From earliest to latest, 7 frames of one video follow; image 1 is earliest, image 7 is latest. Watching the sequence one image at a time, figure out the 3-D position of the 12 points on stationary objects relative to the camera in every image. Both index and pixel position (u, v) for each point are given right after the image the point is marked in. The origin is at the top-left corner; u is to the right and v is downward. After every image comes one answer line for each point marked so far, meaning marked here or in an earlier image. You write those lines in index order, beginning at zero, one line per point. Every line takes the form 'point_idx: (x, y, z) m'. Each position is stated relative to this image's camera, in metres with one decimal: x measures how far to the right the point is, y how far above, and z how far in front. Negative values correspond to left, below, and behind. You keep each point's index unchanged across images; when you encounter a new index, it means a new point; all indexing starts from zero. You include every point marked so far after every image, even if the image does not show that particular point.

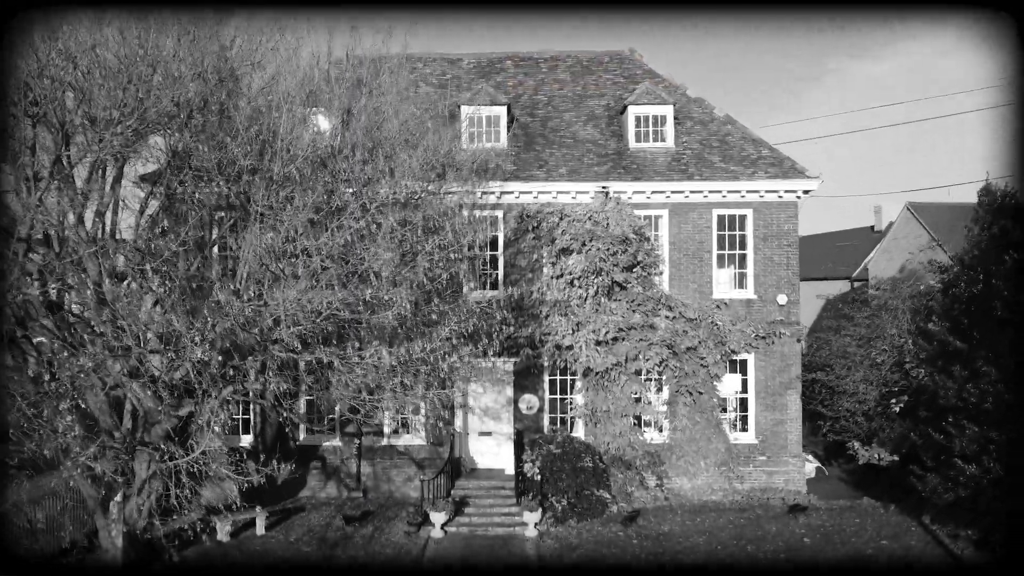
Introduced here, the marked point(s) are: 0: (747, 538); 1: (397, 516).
0: (+3.7, -3.9, +12.6) m
1: (-2.0, -3.9, +13.8) m
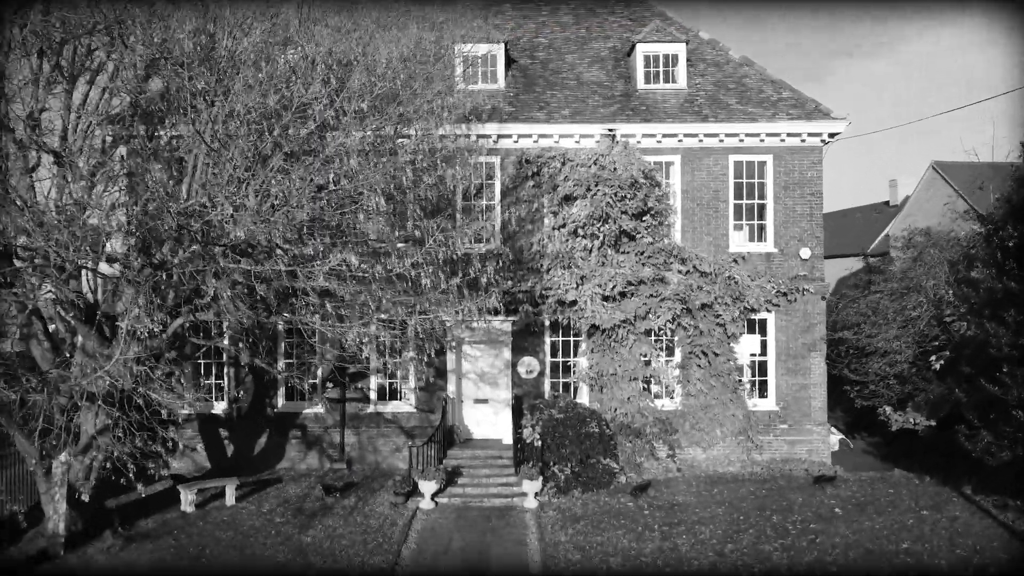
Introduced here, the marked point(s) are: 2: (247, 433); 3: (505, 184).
0: (+3.7, -3.1, +11.3) m
1: (-2.0, -3.1, +12.5) m
2: (-4.6, -2.5, +13.8) m
3: (-0.1, +1.8, +13.9) m
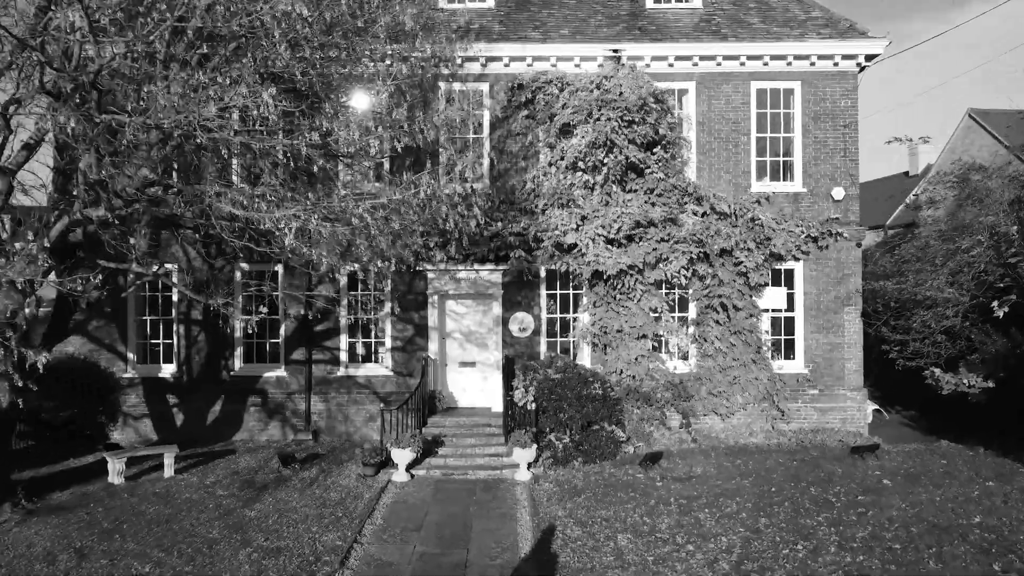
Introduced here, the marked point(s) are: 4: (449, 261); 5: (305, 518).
0: (+3.5, -2.3, +9.6) m
1: (-2.2, -2.3, +10.8) m
2: (-4.7, -1.7, +12.1) m
3: (-0.3, +2.6, +12.2) m
4: (-0.9, +0.4, +11.9) m
5: (-2.1, -2.4, +8.3) m
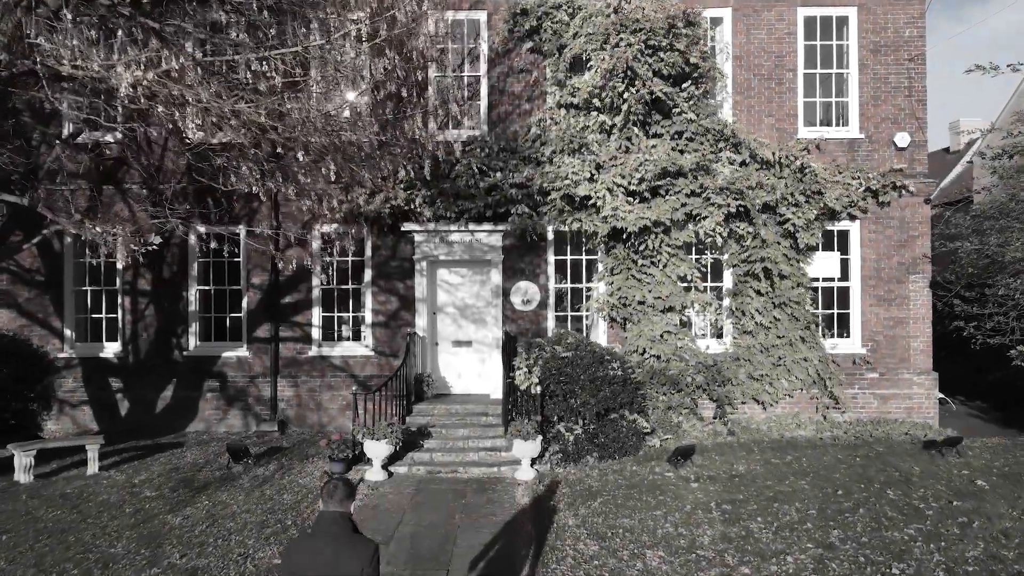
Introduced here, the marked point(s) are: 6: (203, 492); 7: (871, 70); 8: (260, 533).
0: (+3.5, -1.9, +7.7) m
1: (-2.2, -1.9, +8.9) m
2: (-4.7, -1.2, +10.3) m
3: (-0.2, +3.1, +10.3) m
4: (-0.9, +0.9, +10.0) m
5: (-2.2, -1.9, +6.5) m
6: (-2.9, -1.9, +7.5) m
7: (+4.5, +2.8, +10.1) m
8: (-2.0, -1.9, +6.3) m
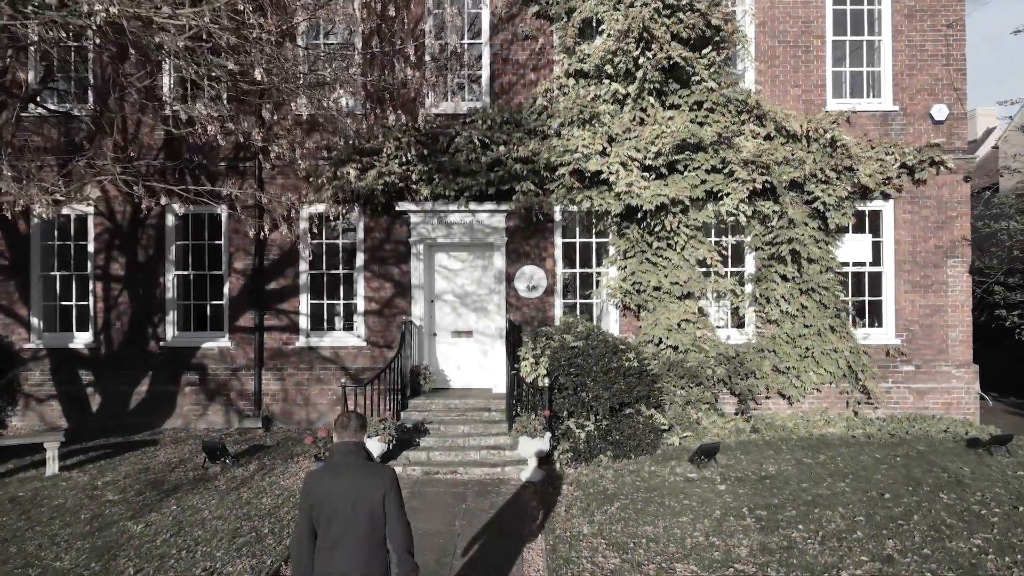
0: (+3.6, -1.7, +6.9) m
1: (-2.1, -1.7, +8.1) m
2: (-4.6, -1.1, +9.5) m
3: (-0.2, +3.3, +9.5) m
4: (-0.9, +1.0, +9.2) m
5: (-2.1, -1.8, +5.7) m
6: (-2.8, -1.7, +6.7) m
7: (+4.6, +2.9, +9.3) m
8: (-1.9, -1.8, +5.5) m
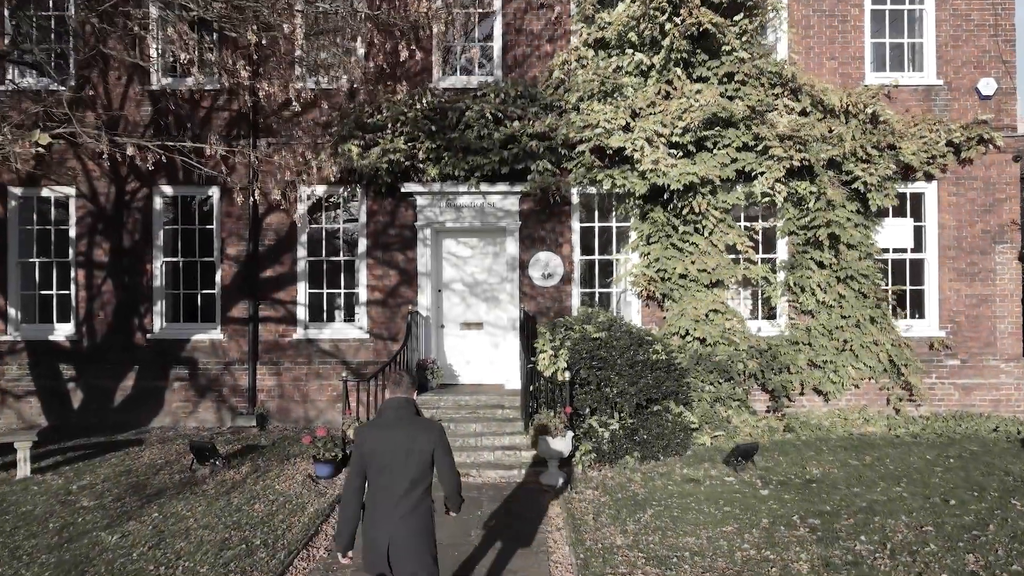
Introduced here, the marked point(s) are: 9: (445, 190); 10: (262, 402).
0: (+3.7, -1.6, +6.2) m
1: (-2.0, -1.5, +7.5) m
2: (-4.5, -0.9, +8.8) m
3: (0.0, +3.4, +8.9) m
4: (-0.7, +1.2, +8.6) m
5: (-2.0, -1.6, +5.0) m
6: (-2.7, -1.6, +6.0) m
7: (+4.8, +3.1, +8.7) m
8: (-1.8, -1.6, +4.8) m
9: (-0.7, +1.1, +8.5) m
10: (-2.7, -1.2, +8.7) m
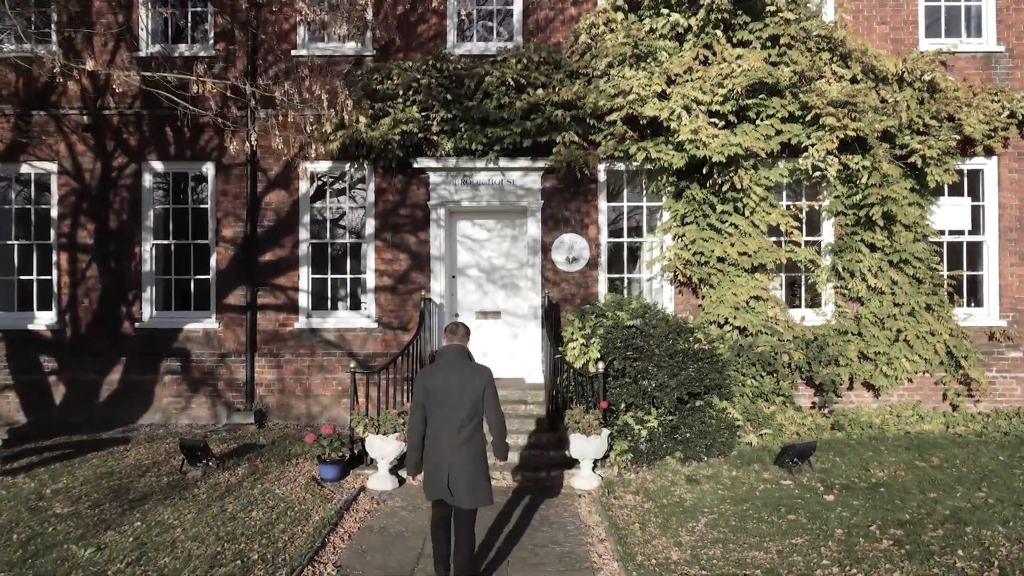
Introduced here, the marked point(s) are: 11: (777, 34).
0: (+4.0, -1.4, +5.5) m
1: (-1.7, -1.4, +6.7) m
2: (-4.3, -0.8, +8.1) m
3: (+0.2, +3.5, +8.1) m
4: (-0.5, +1.3, +7.8) m
5: (-1.8, -1.5, +4.3) m
6: (-2.5, -1.4, +5.3) m
7: (+5.0, +3.2, +7.9) m
8: (-1.6, -1.5, +4.1) m
9: (-0.5, +1.2, +7.8) m
10: (-2.5, -1.1, +8.0) m
11: (+2.5, +2.4, +7.4) m
